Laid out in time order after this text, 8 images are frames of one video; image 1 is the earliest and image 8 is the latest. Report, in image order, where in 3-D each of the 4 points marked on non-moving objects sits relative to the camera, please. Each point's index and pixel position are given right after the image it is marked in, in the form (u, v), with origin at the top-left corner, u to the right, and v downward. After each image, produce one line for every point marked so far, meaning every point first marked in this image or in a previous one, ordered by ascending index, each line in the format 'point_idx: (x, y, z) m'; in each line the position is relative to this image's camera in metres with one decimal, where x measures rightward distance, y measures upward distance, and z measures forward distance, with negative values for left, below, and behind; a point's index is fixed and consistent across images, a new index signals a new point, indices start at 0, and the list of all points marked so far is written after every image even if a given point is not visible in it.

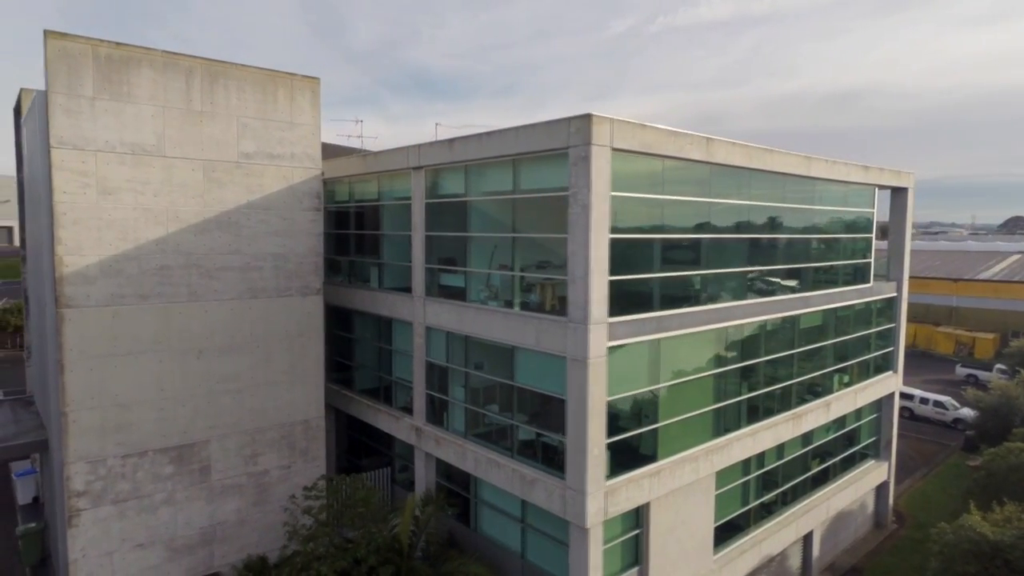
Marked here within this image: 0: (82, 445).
0: (-8.4, -3.0, +12.5) m
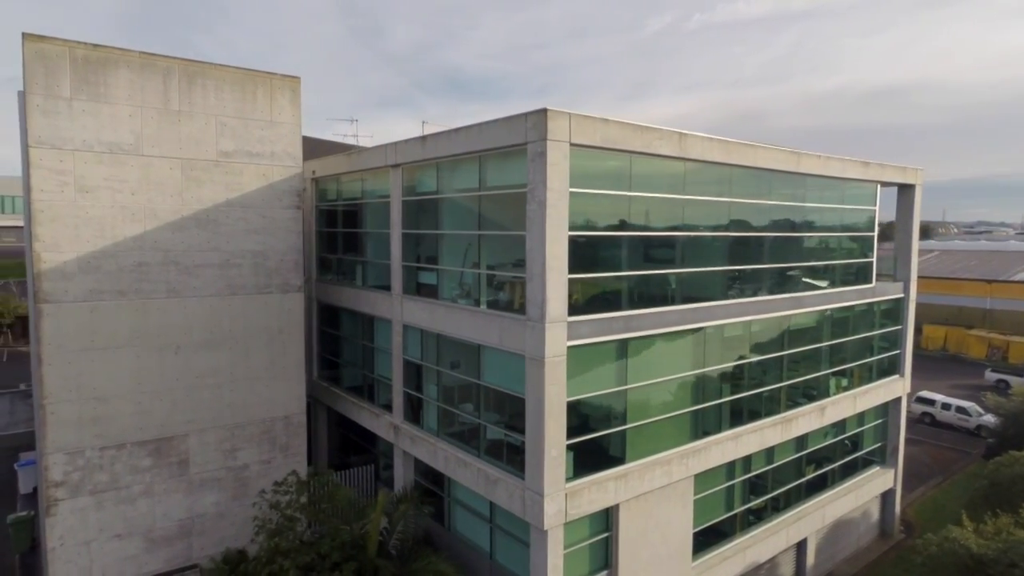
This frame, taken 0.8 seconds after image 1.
0: (-9.1, -3.0, +12.8) m
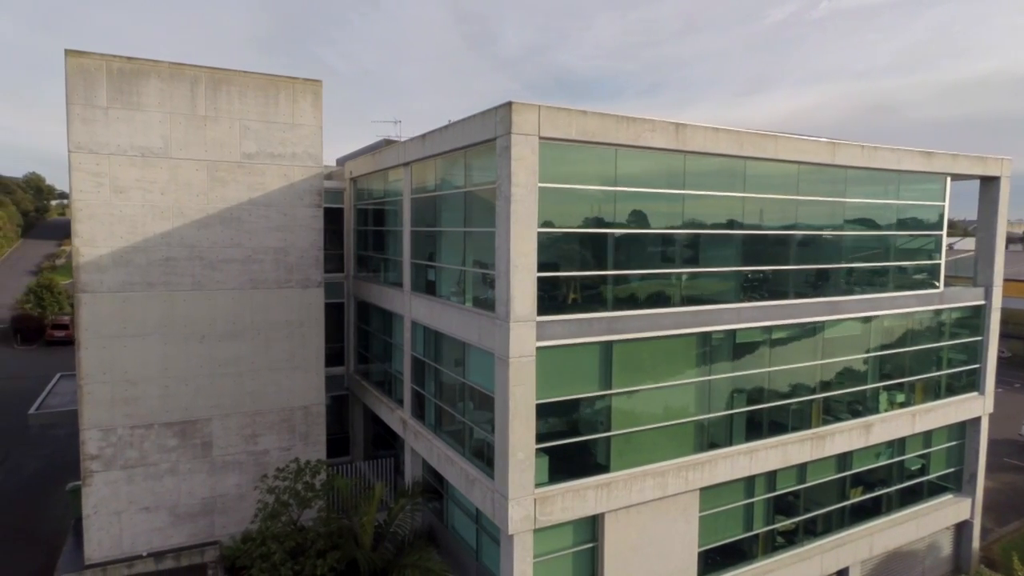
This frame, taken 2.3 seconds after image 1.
0: (-9.2, -2.8, +14.1) m
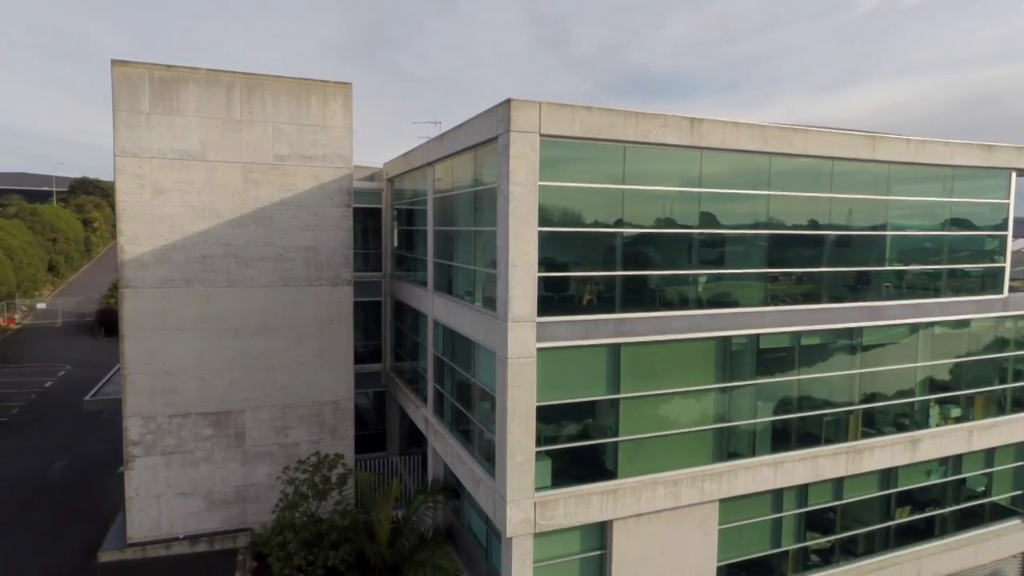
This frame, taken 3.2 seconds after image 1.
0: (-8.8, -2.7, +15.0) m
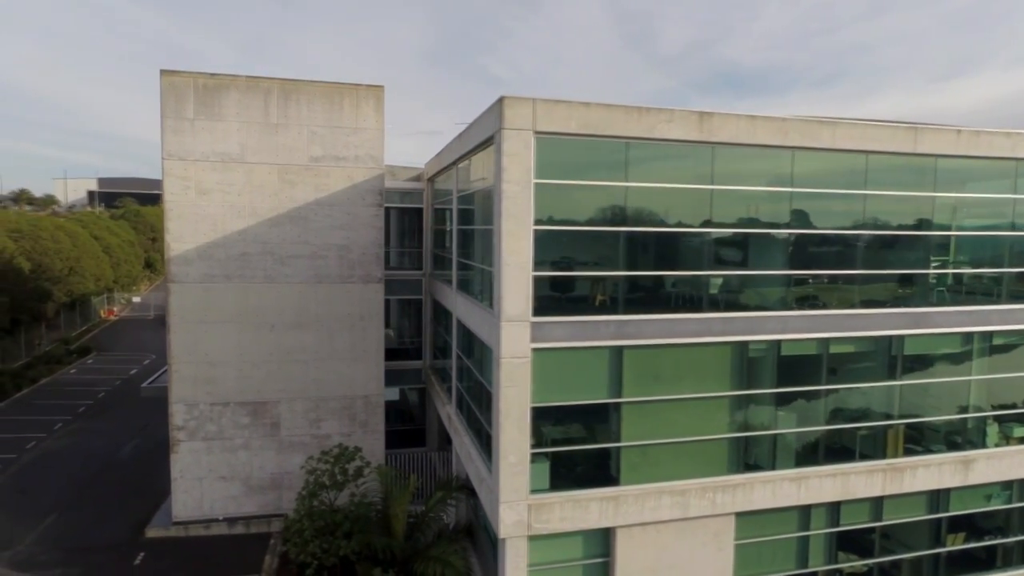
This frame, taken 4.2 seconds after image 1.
0: (-8.3, -2.5, +16.0) m
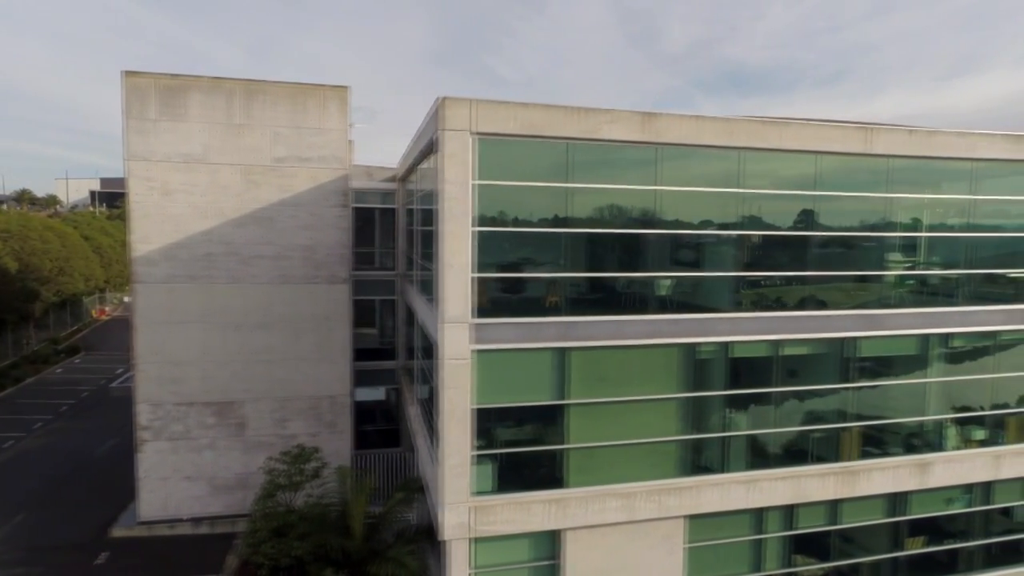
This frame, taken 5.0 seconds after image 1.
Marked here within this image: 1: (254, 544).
0: (-9.2, -2.6, +16.1) m
1: (-5.4, -5.3, +13.4) m
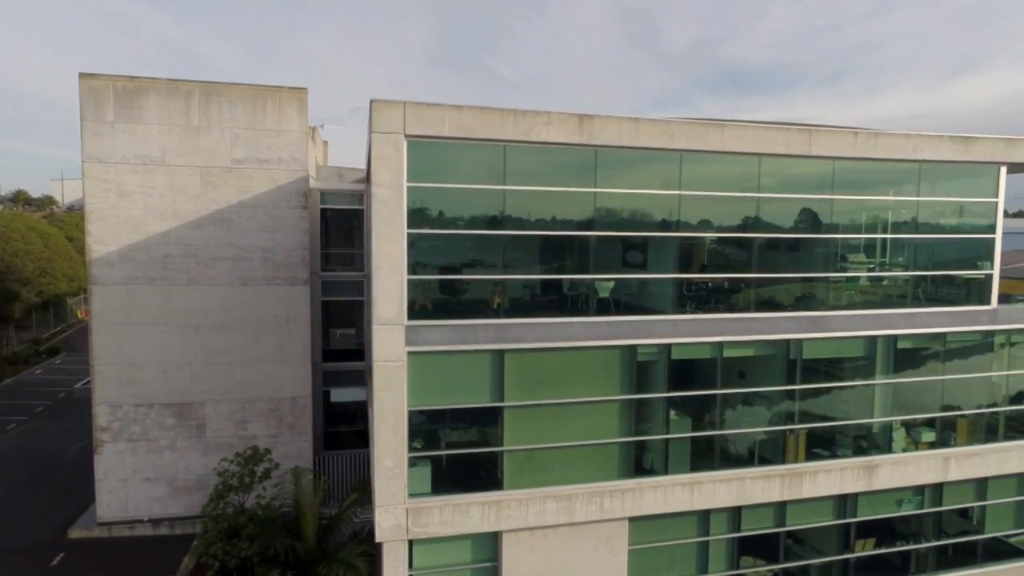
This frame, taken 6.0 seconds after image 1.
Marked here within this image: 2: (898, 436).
0: (-10.2, -2.6, +16.1) m
1: (-6.5, -5.4, +13.4) m
2: (+8.0, -3.1, +13.3) m
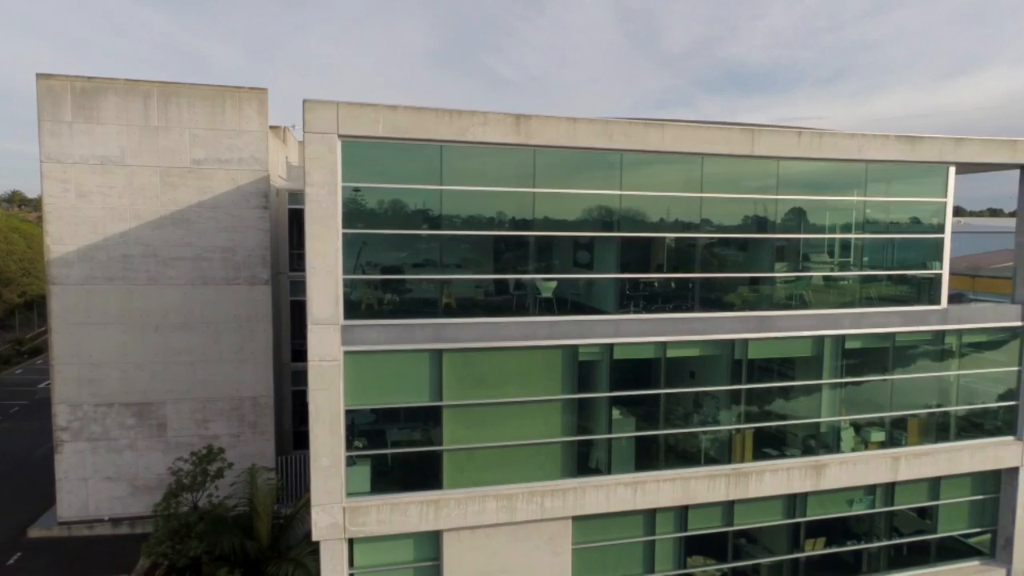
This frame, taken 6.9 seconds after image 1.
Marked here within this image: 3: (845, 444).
0: (-11.3, -2.6, +16.2) m
1: (-7.5, -5.4, +13.5) m
2: (+7.0, -3.1, +13.3) m
3: (+7.0, -3.2, +13.3) m
